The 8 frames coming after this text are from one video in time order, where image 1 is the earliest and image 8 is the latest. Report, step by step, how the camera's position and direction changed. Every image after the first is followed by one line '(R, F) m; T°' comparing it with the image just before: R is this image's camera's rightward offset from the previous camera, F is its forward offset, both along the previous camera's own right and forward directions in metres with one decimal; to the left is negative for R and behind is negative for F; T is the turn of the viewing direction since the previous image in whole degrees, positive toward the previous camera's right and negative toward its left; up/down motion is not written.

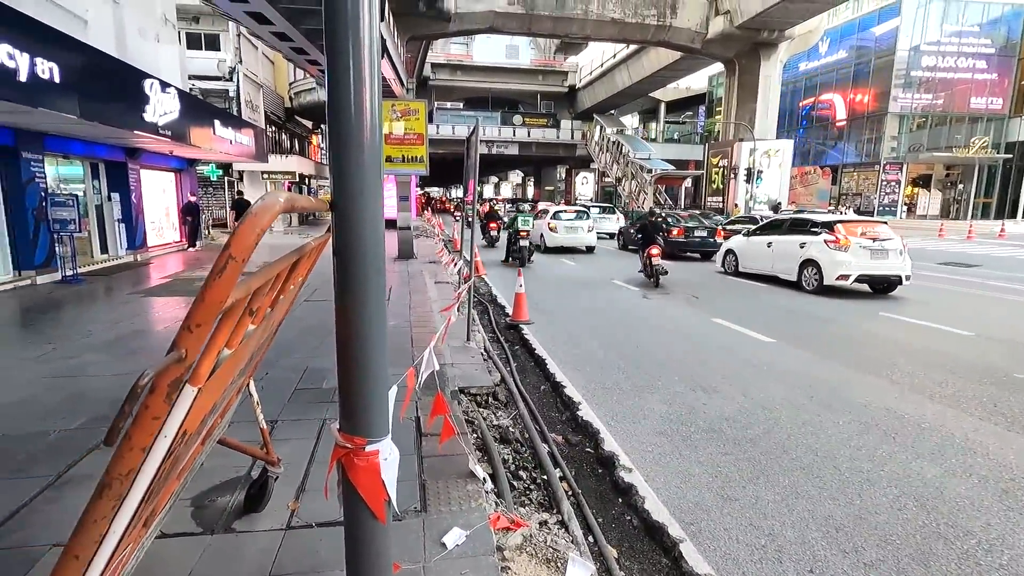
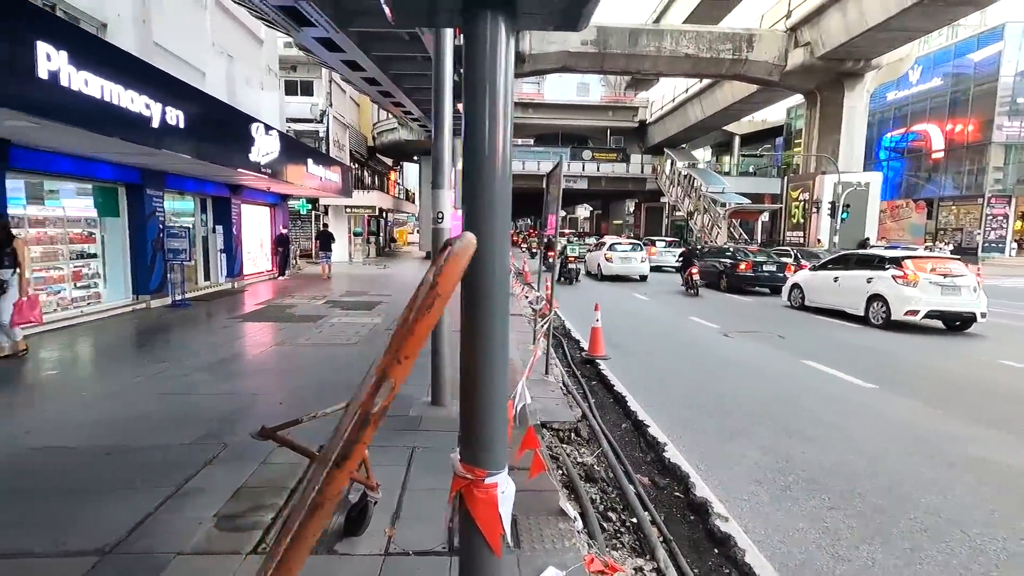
(-0.2, 0.0) m; -7°
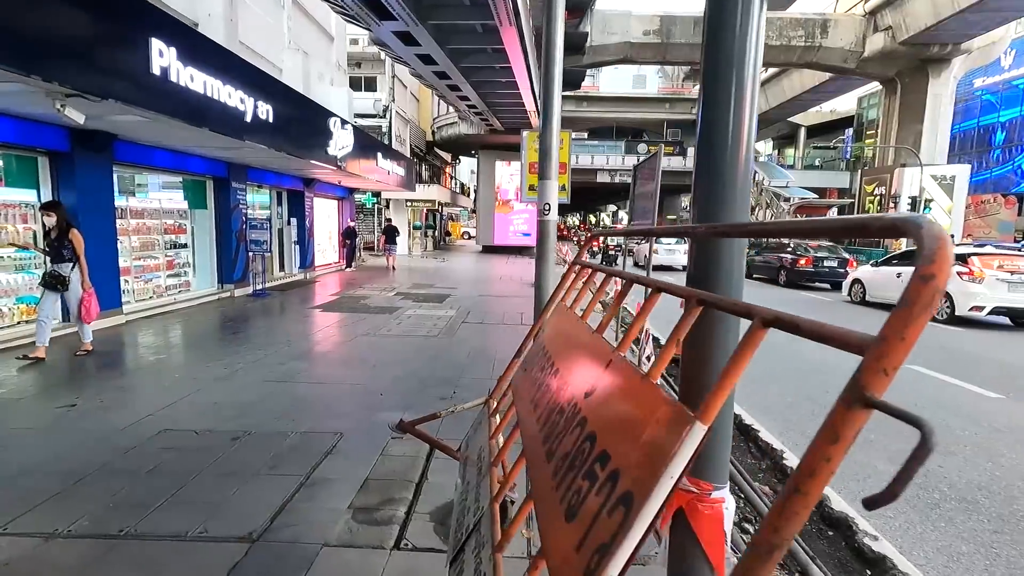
(-0.5, +0.1) m; -5°
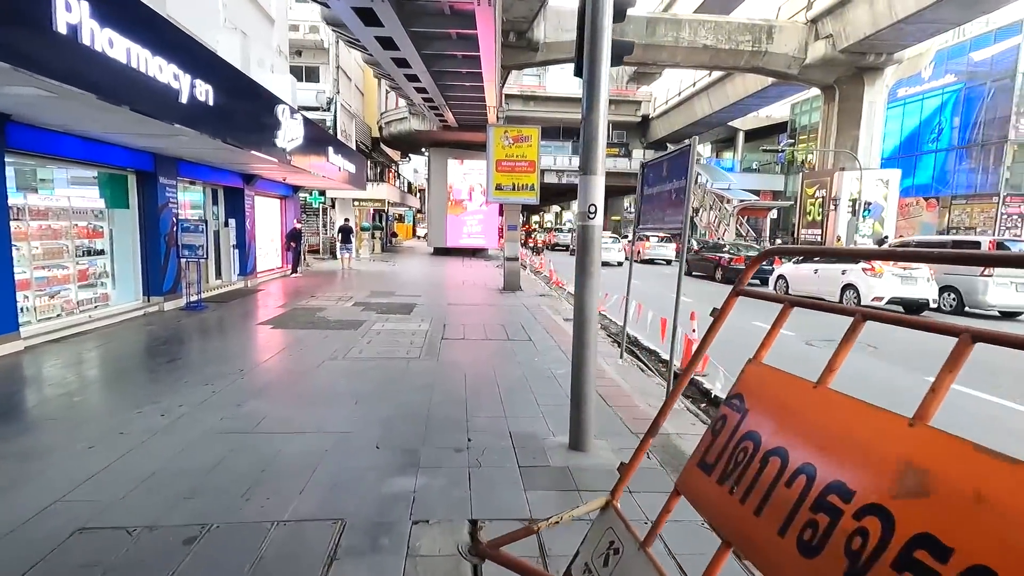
(-0.6, +1.0) m; +6°
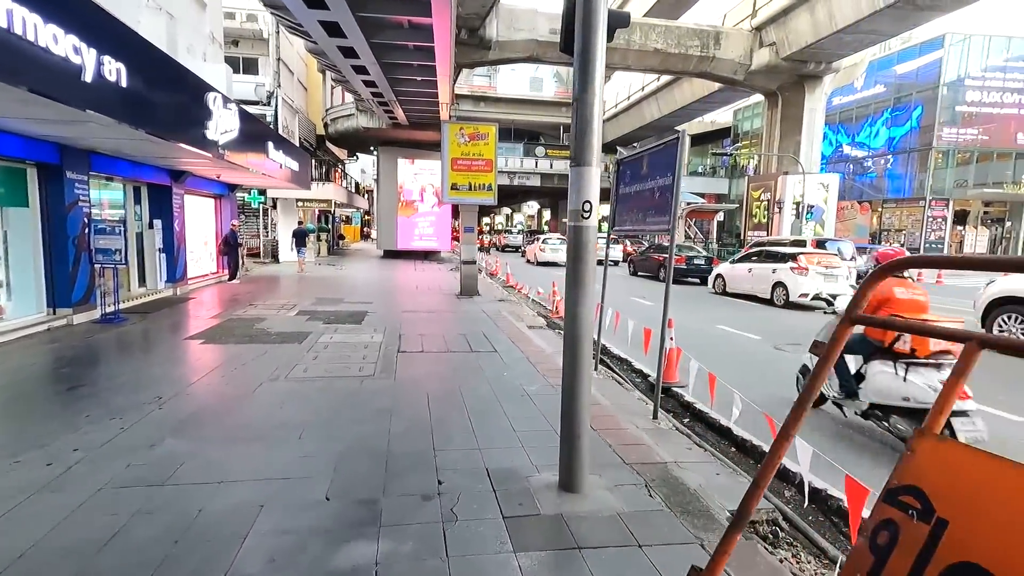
(-0.2, +0.6) m; +5°
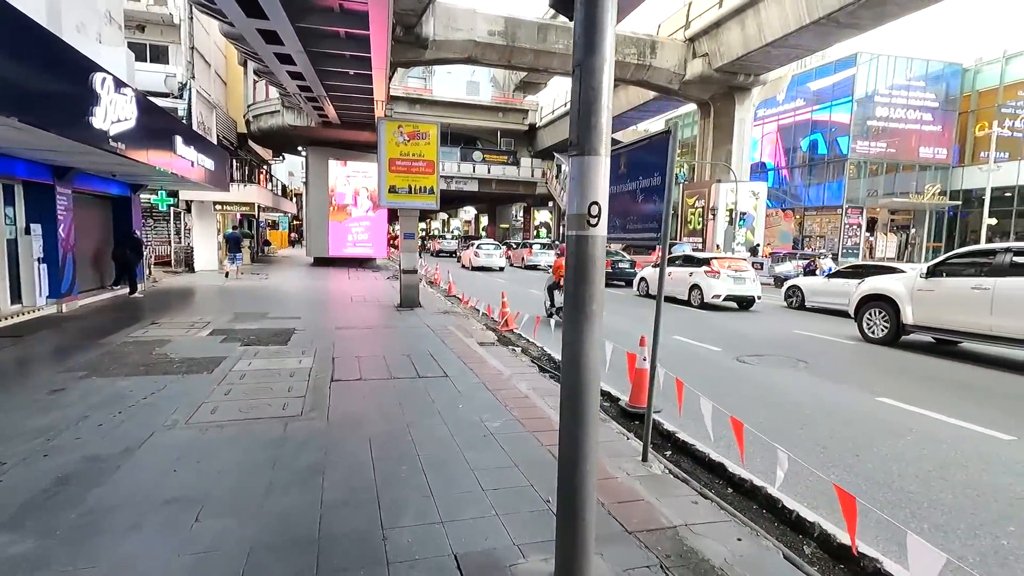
(-0.2, +0.8) m; +7°
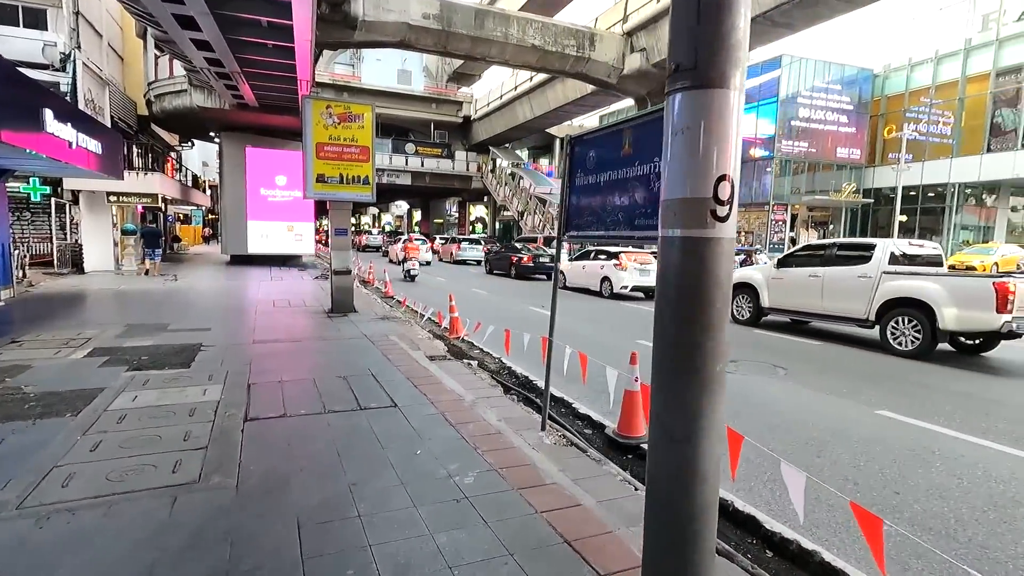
(-0.3, +1.1) m; +7°
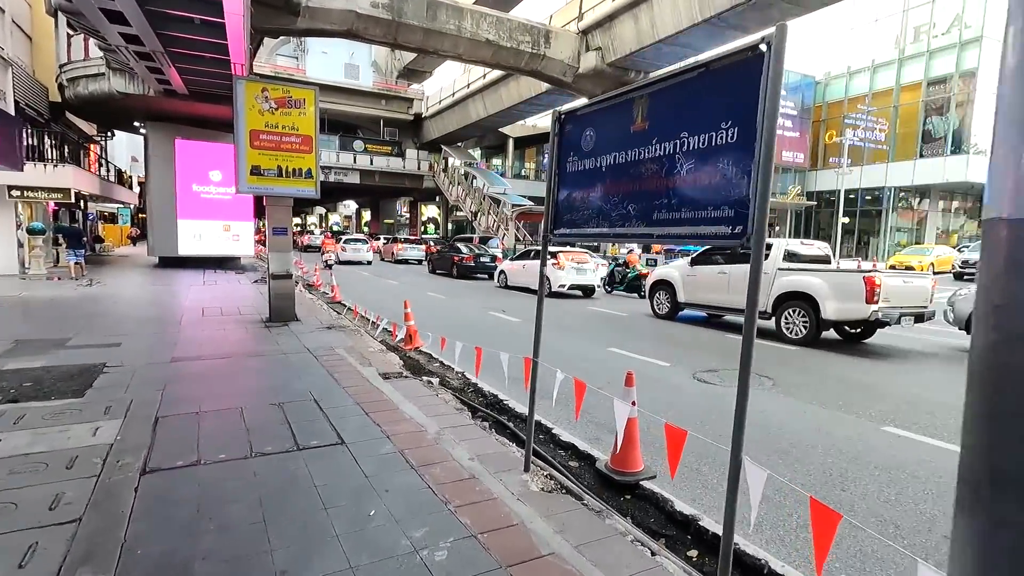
(-0.2, +0.9) m; +5°
